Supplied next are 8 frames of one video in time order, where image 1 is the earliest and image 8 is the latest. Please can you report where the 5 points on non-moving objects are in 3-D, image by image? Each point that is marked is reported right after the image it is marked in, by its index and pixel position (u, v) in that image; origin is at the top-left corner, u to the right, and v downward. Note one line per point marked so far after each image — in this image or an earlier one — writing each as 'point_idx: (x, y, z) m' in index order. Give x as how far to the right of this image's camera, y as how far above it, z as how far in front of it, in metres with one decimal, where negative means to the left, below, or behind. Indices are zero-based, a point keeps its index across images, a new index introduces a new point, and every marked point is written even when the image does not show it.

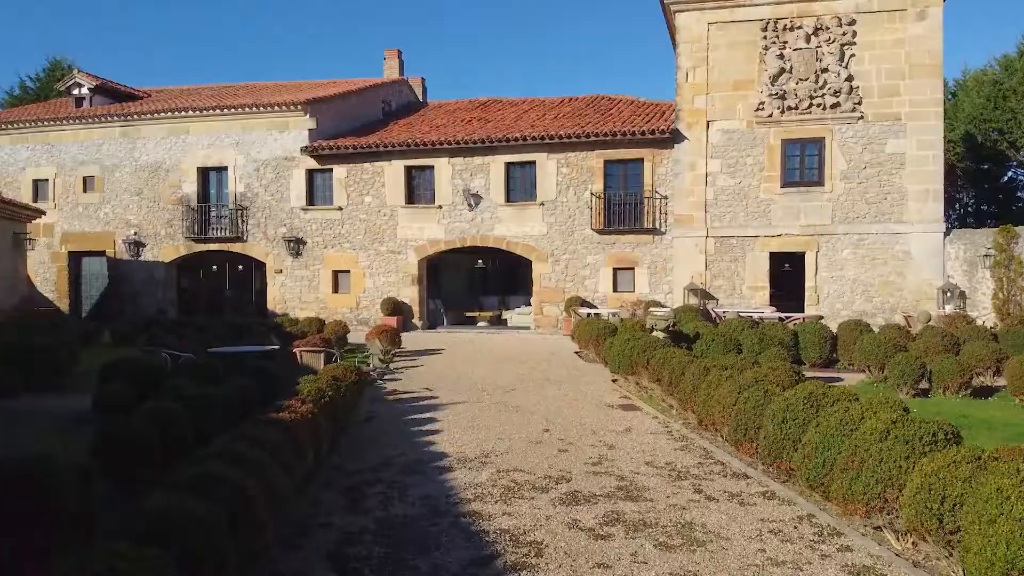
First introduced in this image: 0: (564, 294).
0: (+1.4, -0.1, +16.0) m
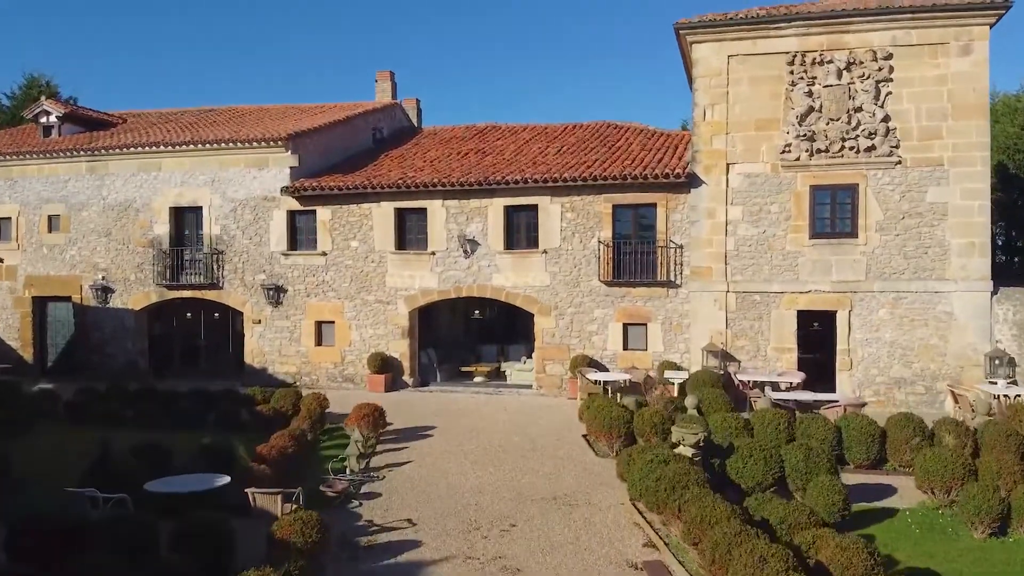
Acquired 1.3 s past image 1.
0: (+1.4, -1.5, +14.5) m
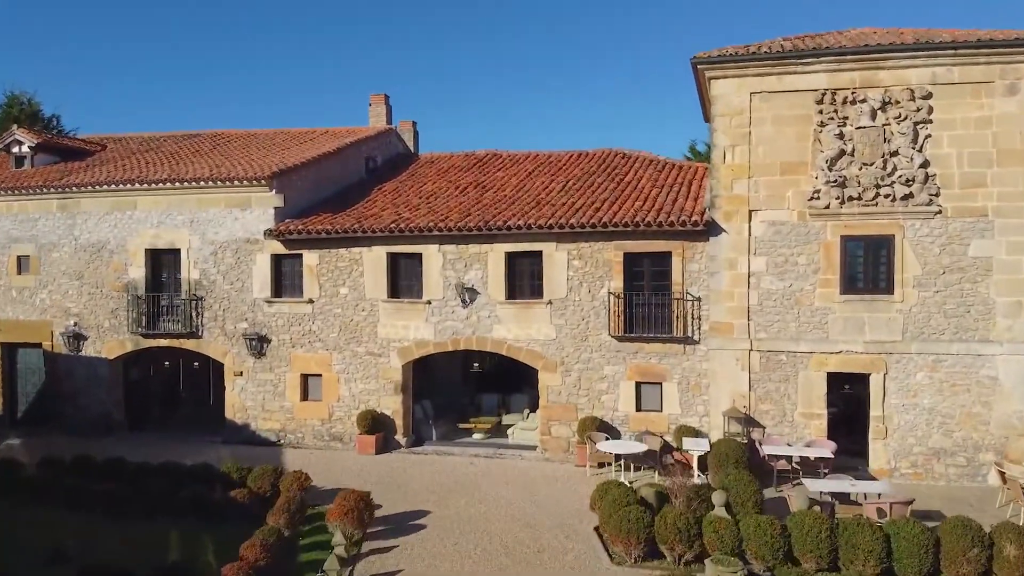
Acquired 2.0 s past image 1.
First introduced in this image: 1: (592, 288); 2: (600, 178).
0: (+1.4, -2.7, +13.4) m
1: (+1.7, 0.0, +13.4) m
2: (+2.4, +3.0, +16.8) m
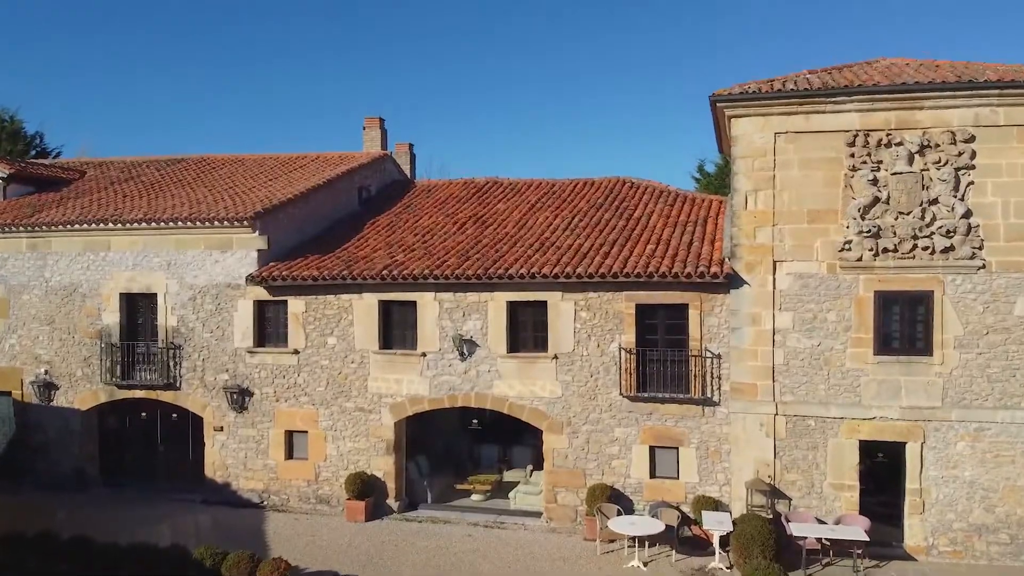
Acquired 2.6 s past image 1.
0: (+1.4, -3.7, +12.3) m
1: (+1.7, -1.1, +12.3) m
2: (+2.4, +1.9, +15.7) m
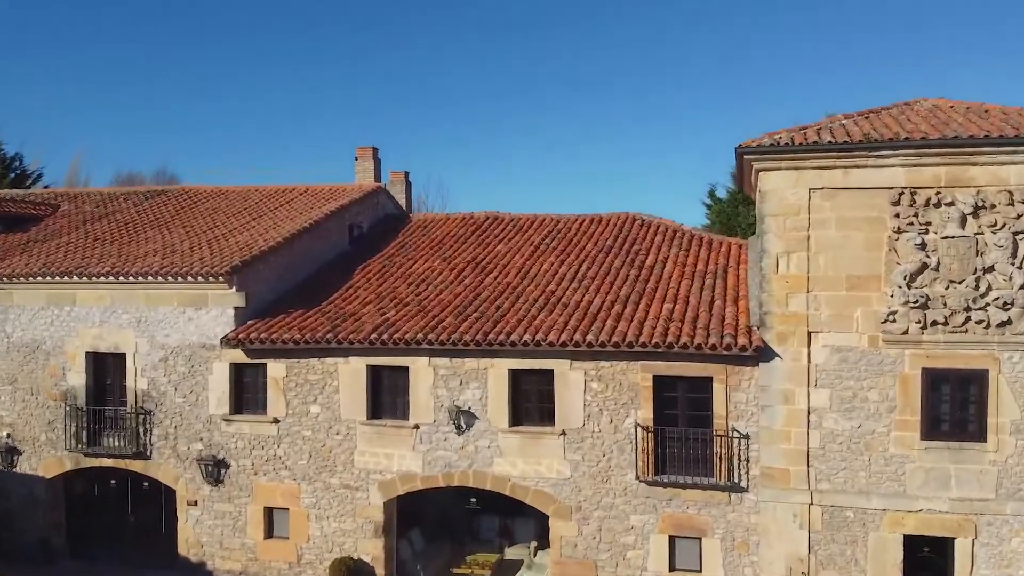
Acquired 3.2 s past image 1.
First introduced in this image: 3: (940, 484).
0: (+1.5, -5.0, +11.1) m
1: (+1.8, -2.3, +11.1) m
2: (+2.5, +0.6, +14.5) m
3: (+6.9, -3.1, +10.0) m
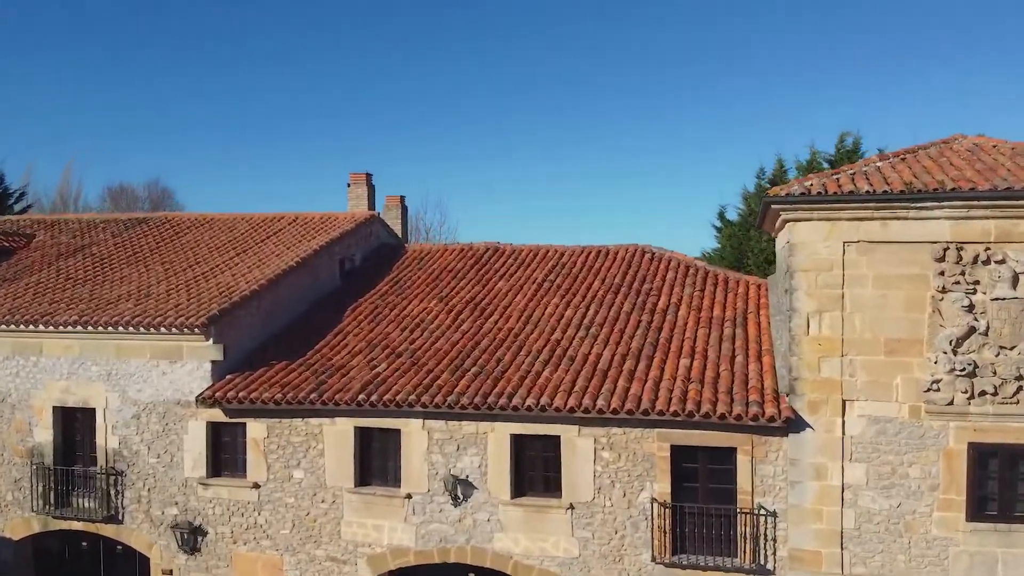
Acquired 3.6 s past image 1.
0: (+1.5, -5.9, +10.1) m
1: (+1.8, -3.2, +10.1) m
2: (+2.5, -0.3, +13.5) m
3: (+6.9, -4.1, +9.1) m
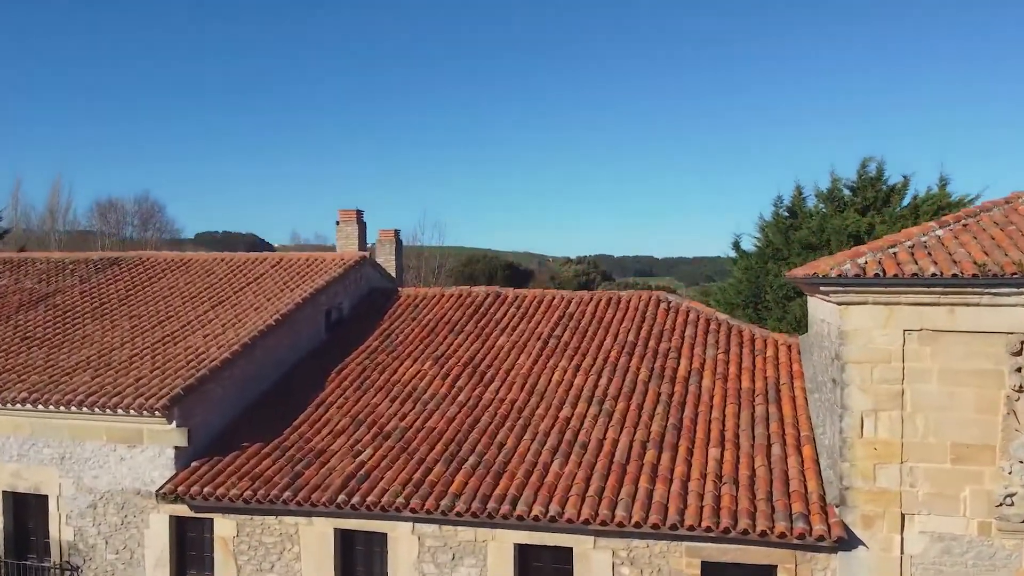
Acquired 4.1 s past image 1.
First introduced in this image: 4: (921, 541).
0: (+1.6, -7.1, +8.7) m
1: (+1.9, -4.5, +8.7) m
2: (+2.6, -1.5, +12.2) m
3: (+7.0, -5.3, +7.7) m
4: (+5.2, -3.3, +8.0) m
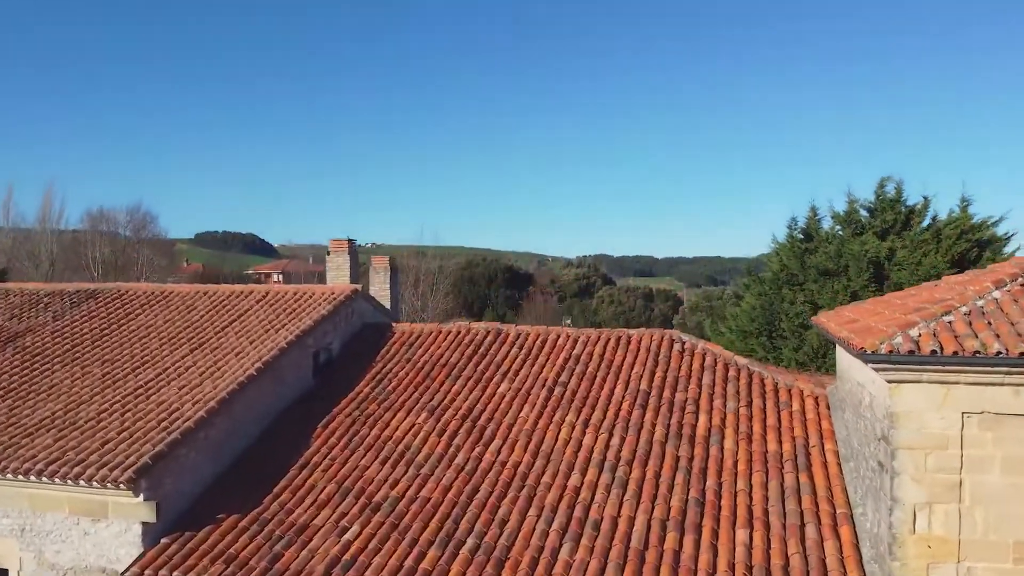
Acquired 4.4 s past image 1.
0: (+1.6, -8.0, +7.8) m
1: (+1.9, -5.3, +7.8) m
2: (+2.6, -2.4, +11.2) m
3: (+7.0, -6.2, +6.7) m
4: (+5.3, -4.1, +7.1) m
